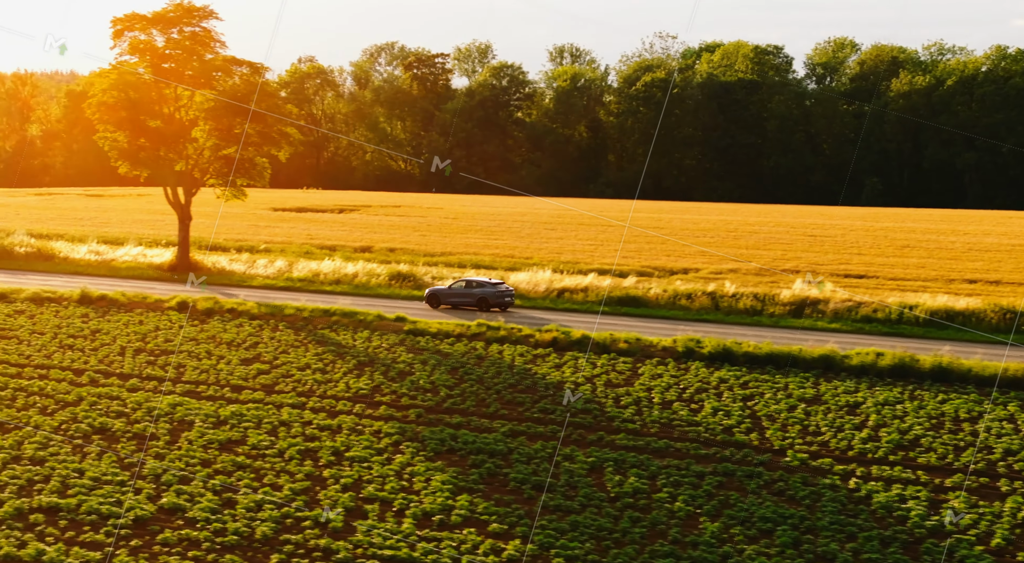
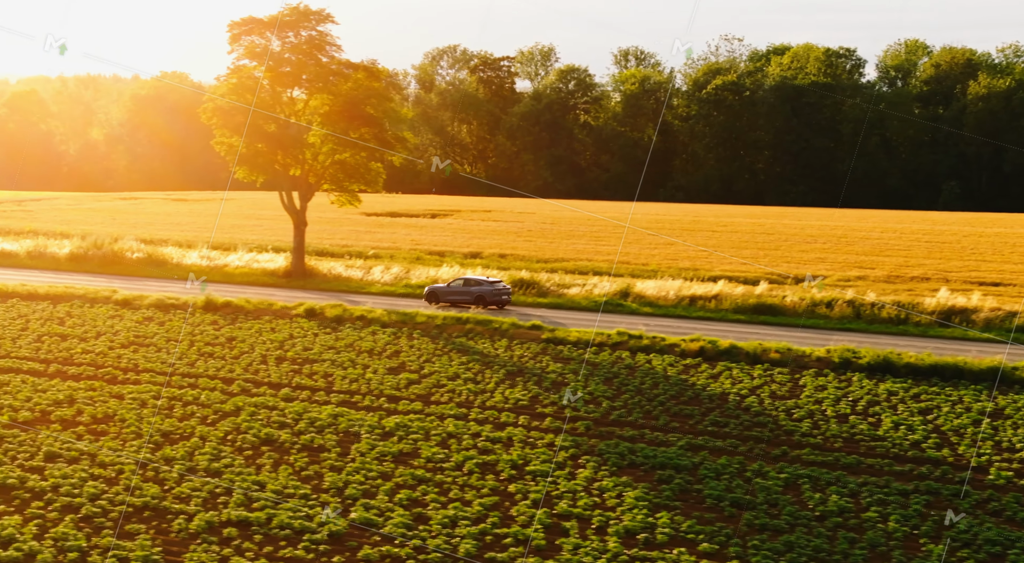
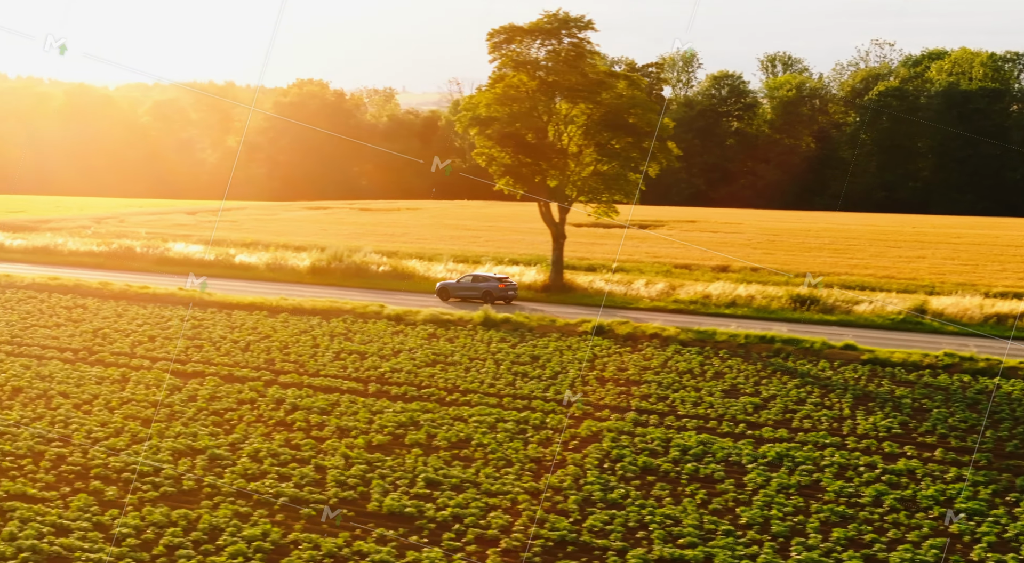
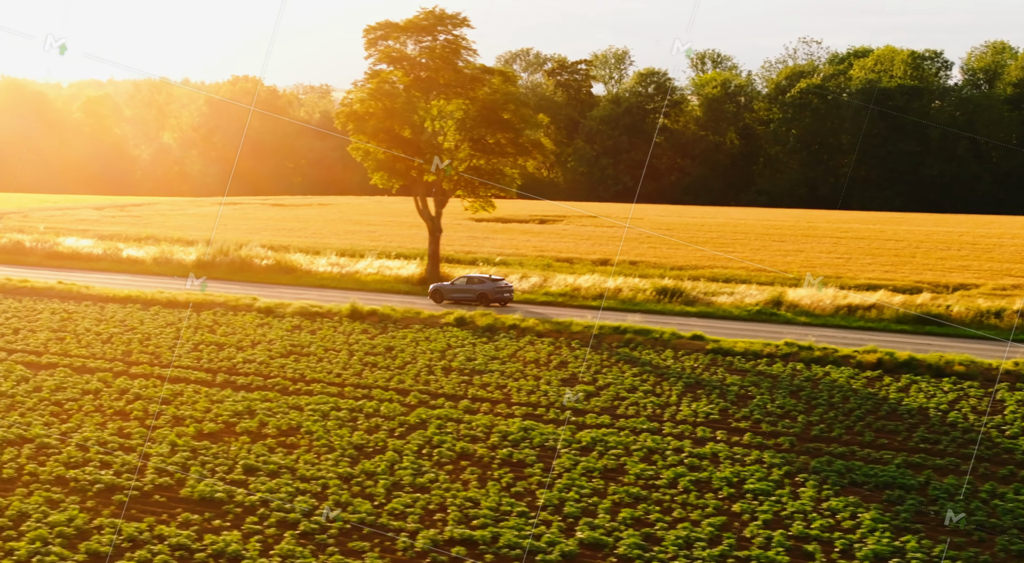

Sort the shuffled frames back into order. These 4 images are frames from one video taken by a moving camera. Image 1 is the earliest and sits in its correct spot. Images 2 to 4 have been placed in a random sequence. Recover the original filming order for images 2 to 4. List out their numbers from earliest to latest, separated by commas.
2, 4, 3
